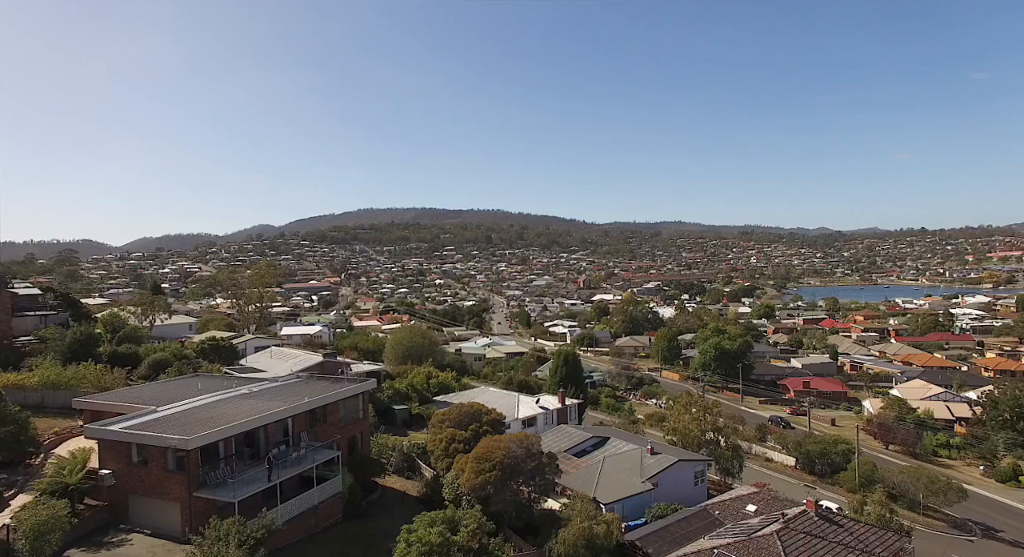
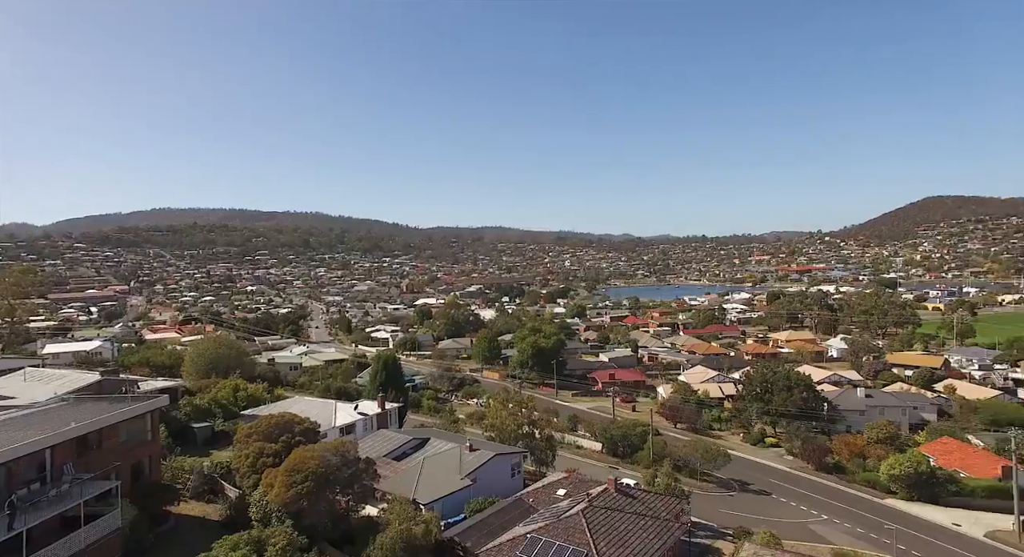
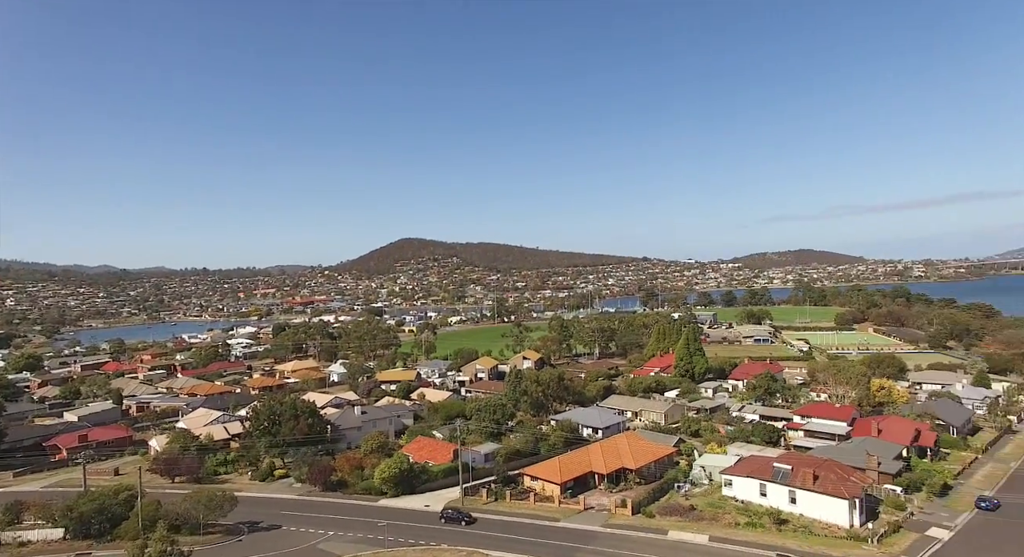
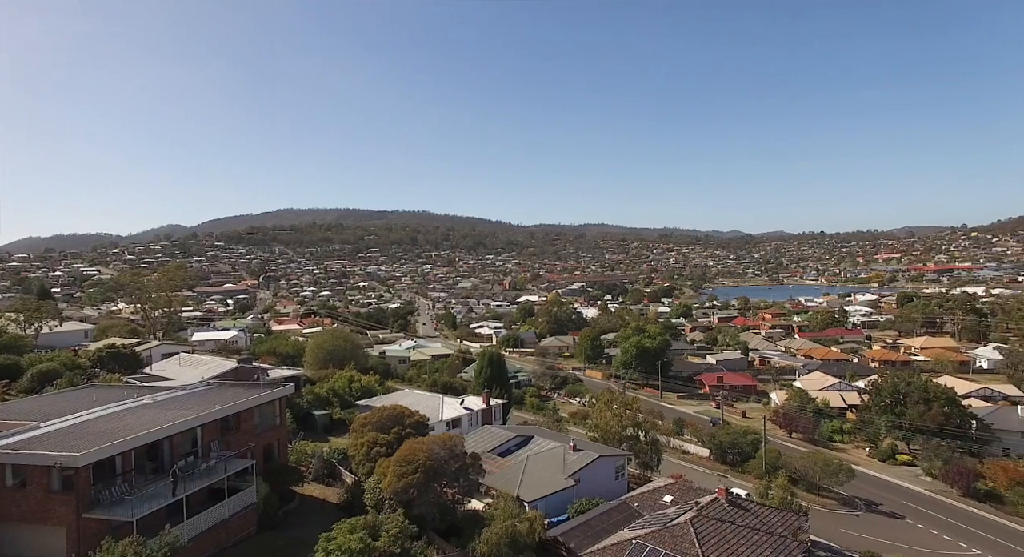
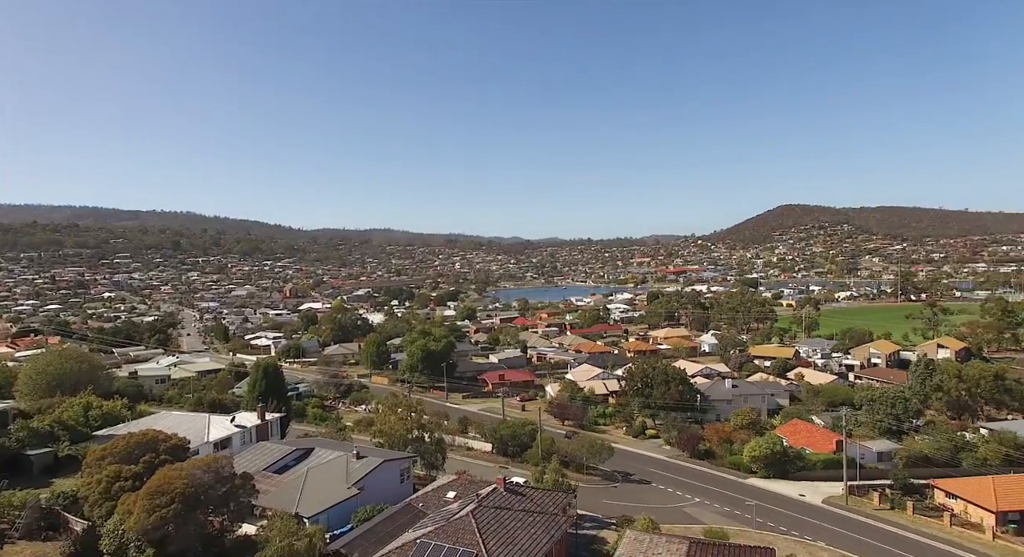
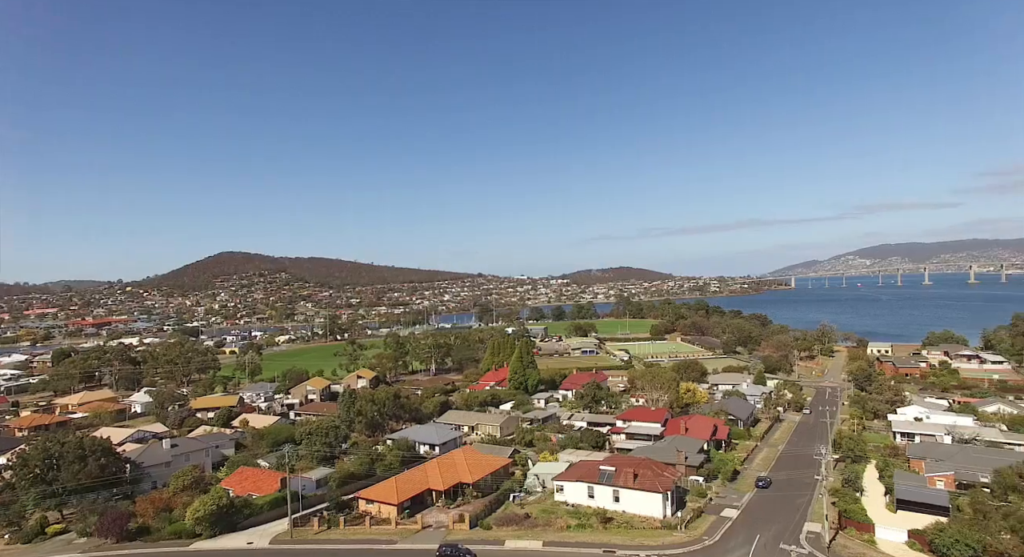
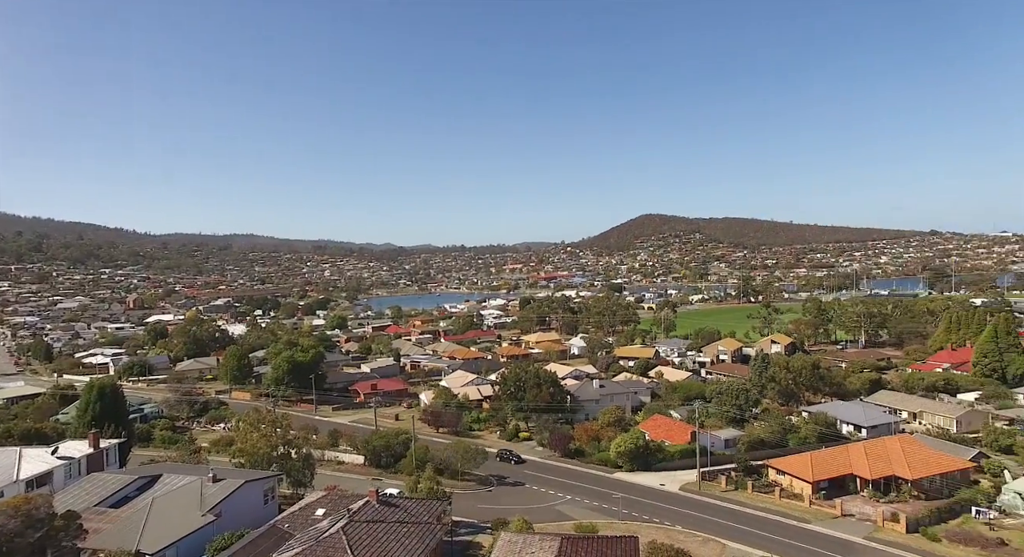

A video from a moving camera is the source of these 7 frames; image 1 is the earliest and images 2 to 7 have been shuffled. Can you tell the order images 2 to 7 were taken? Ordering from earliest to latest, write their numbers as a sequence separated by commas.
4, 2, 5, 7, 3, 6
